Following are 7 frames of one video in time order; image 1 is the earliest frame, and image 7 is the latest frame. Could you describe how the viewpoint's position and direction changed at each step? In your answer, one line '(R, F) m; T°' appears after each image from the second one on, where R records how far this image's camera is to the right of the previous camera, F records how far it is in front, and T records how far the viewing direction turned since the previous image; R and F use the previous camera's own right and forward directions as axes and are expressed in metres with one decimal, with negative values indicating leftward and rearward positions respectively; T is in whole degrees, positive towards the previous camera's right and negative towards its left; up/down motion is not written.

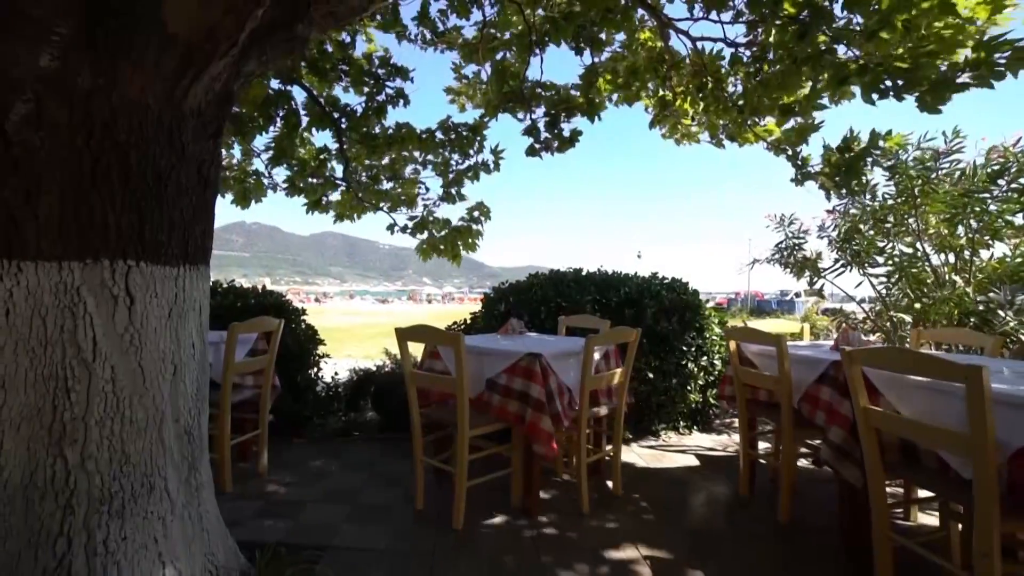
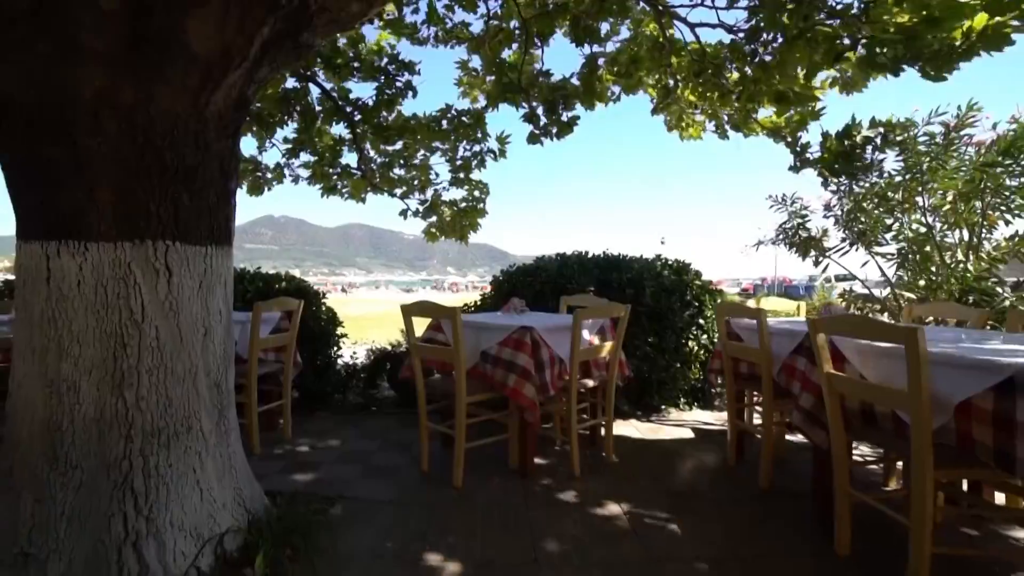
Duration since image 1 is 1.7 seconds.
(+0.1, -0.3) m; -2°
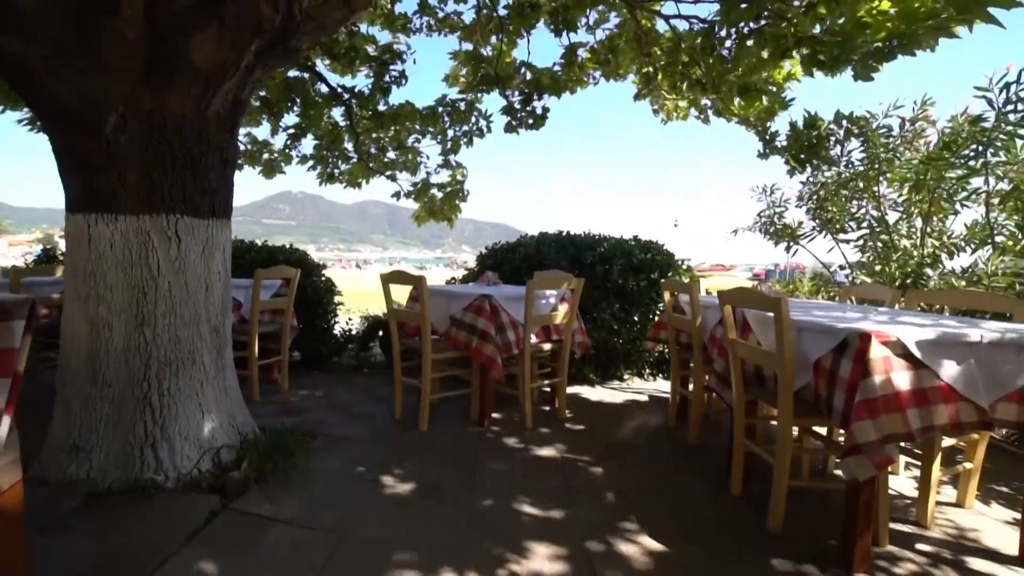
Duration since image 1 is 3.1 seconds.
(+0.3, -0.5) m; -1°
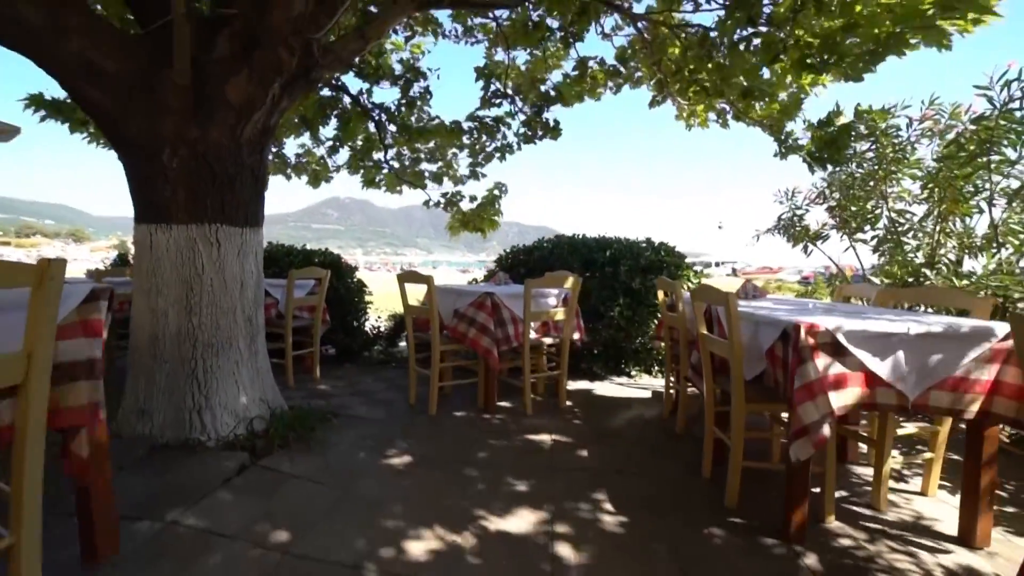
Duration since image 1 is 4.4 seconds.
(+0.3, -0.4) m; -4°
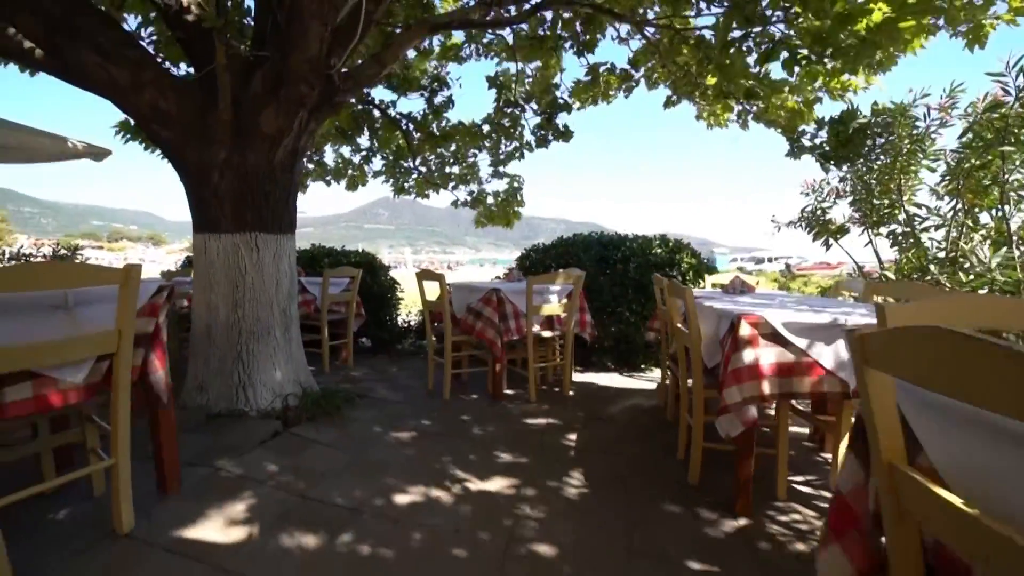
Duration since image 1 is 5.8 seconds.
(+0.3, -0.4) m; -5°
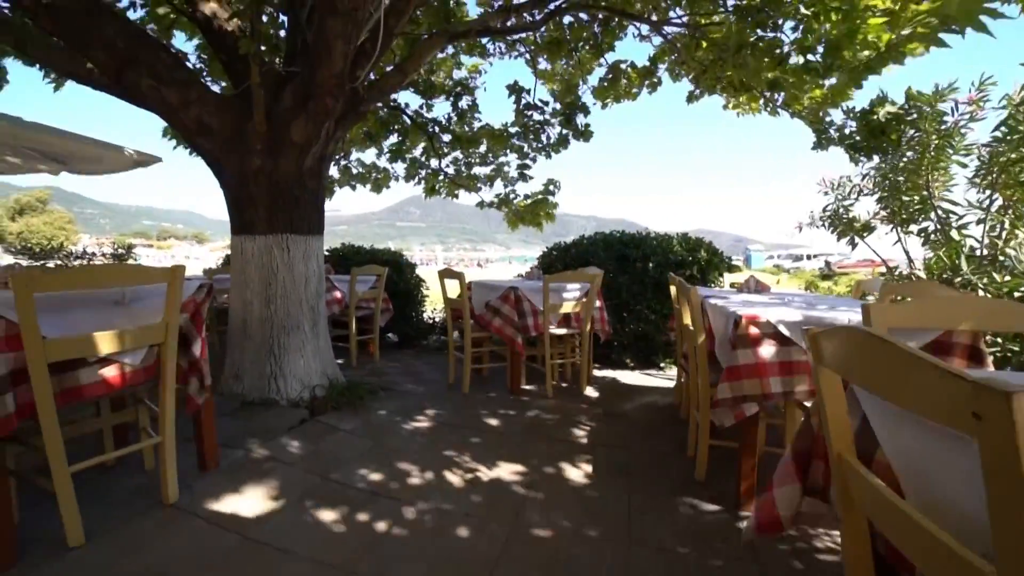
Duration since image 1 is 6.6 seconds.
(+0.1, -0.2) m; -3°
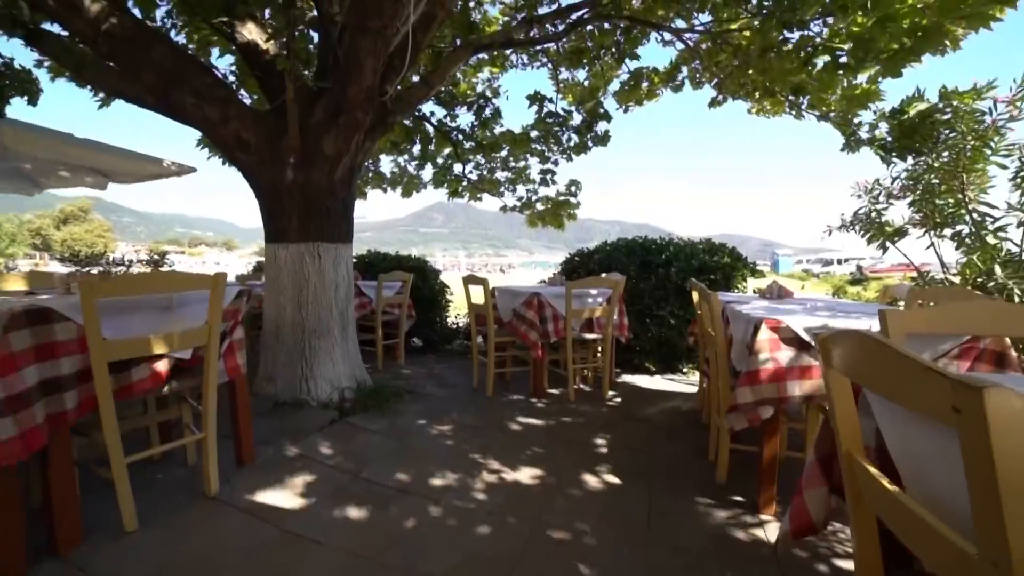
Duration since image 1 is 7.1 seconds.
(0.0, -0.1) m; -2°
